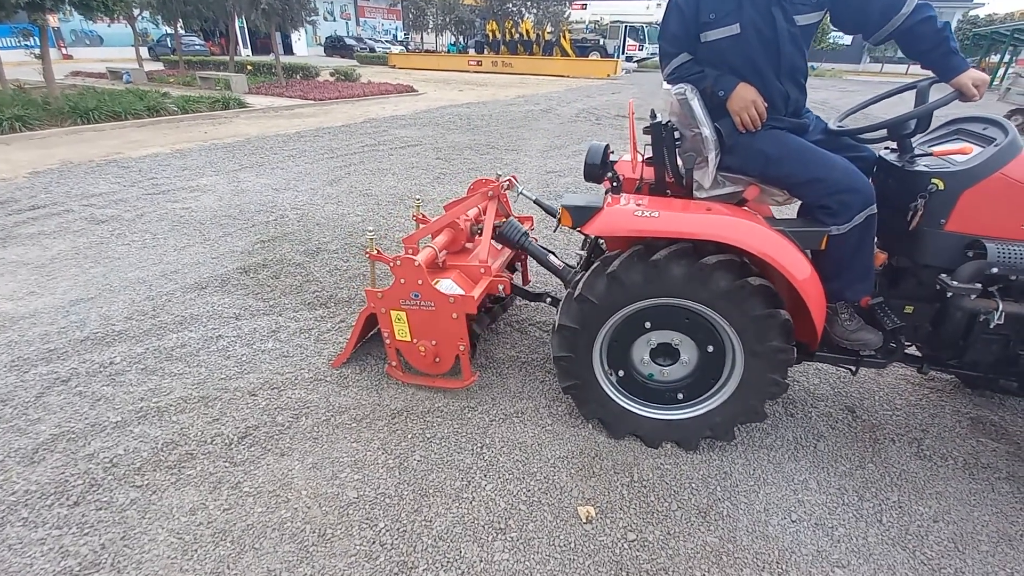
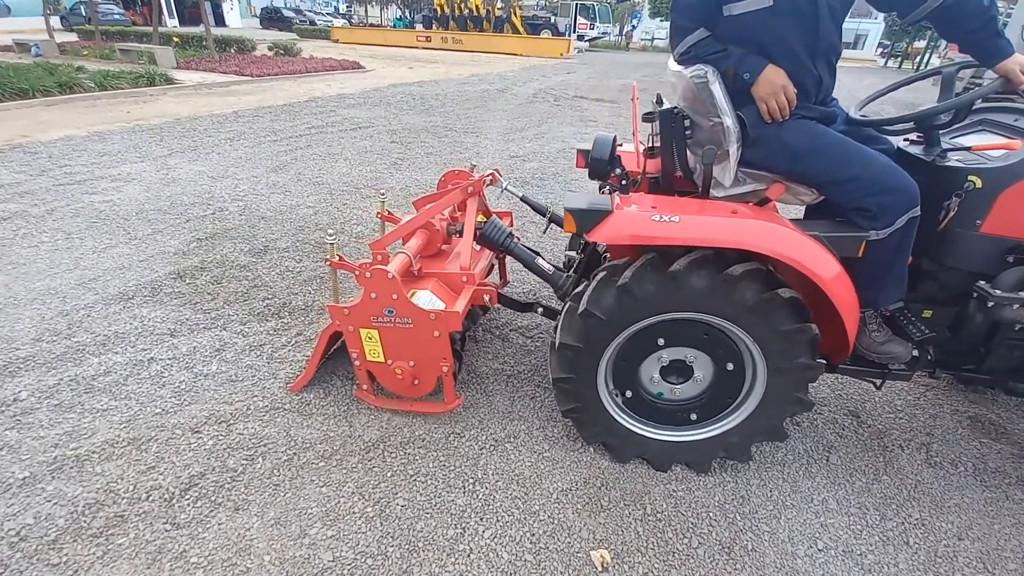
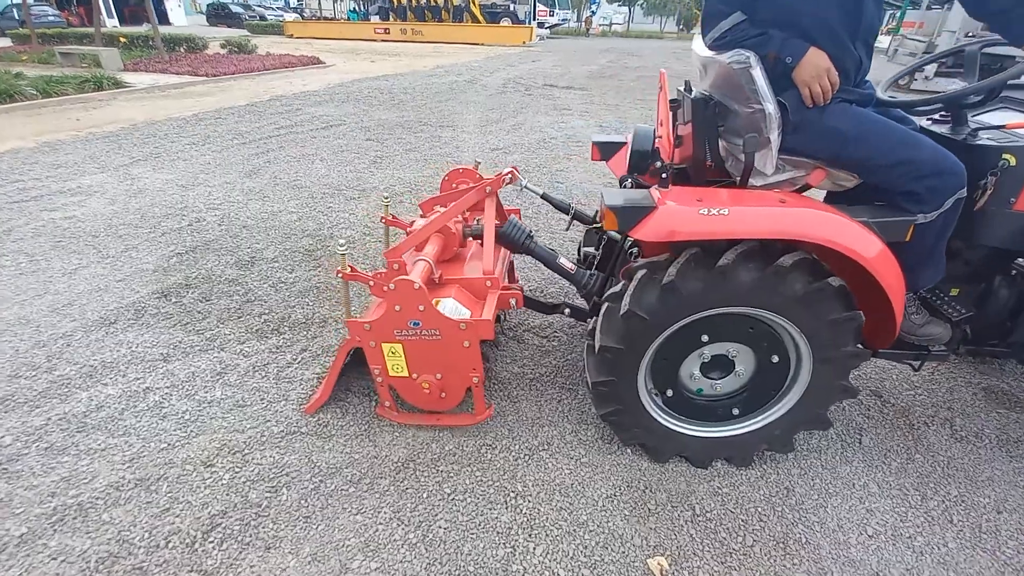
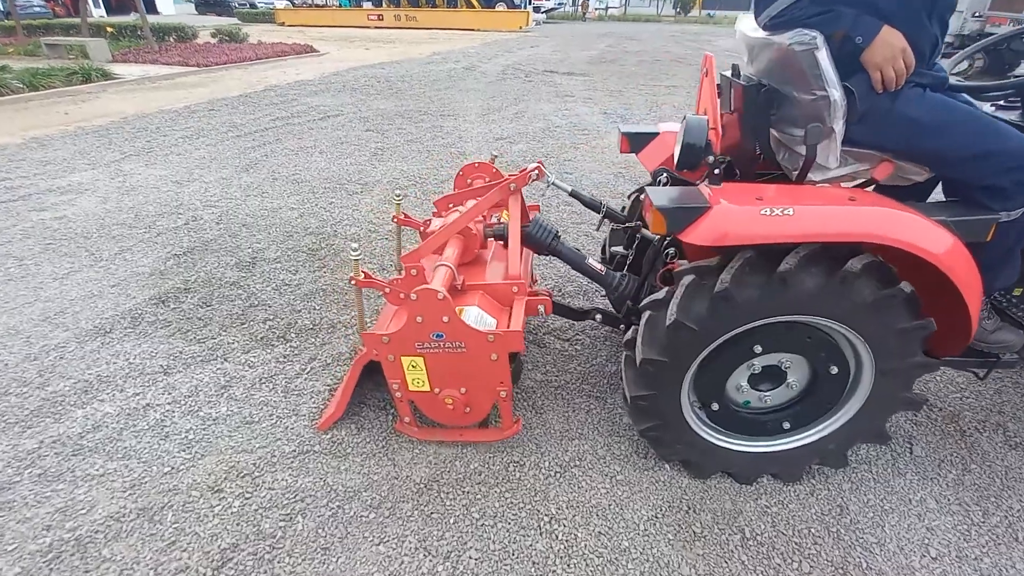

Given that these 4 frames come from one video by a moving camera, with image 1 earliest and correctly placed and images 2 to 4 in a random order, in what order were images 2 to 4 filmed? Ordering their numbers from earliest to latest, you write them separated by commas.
2, 3, 4
